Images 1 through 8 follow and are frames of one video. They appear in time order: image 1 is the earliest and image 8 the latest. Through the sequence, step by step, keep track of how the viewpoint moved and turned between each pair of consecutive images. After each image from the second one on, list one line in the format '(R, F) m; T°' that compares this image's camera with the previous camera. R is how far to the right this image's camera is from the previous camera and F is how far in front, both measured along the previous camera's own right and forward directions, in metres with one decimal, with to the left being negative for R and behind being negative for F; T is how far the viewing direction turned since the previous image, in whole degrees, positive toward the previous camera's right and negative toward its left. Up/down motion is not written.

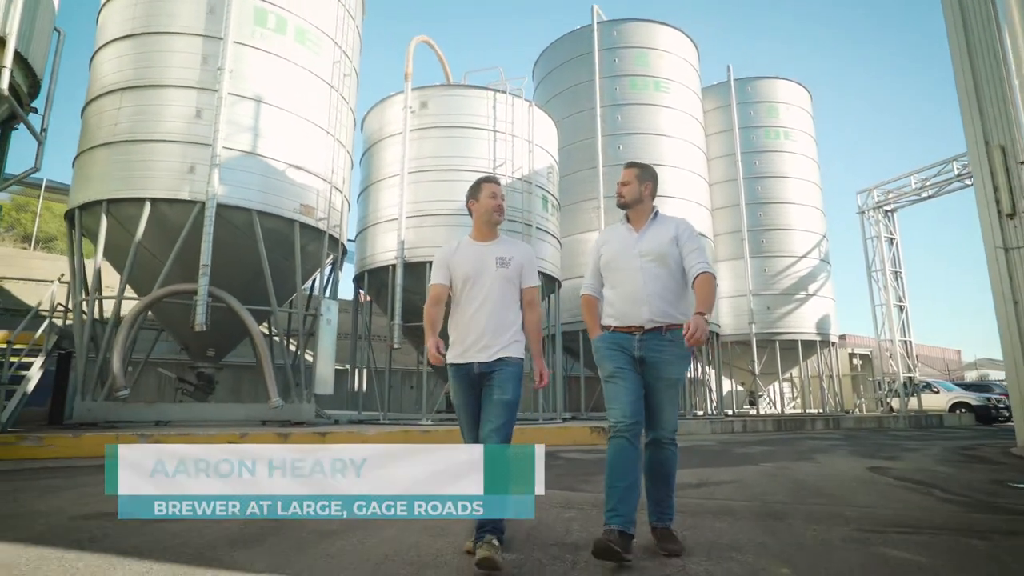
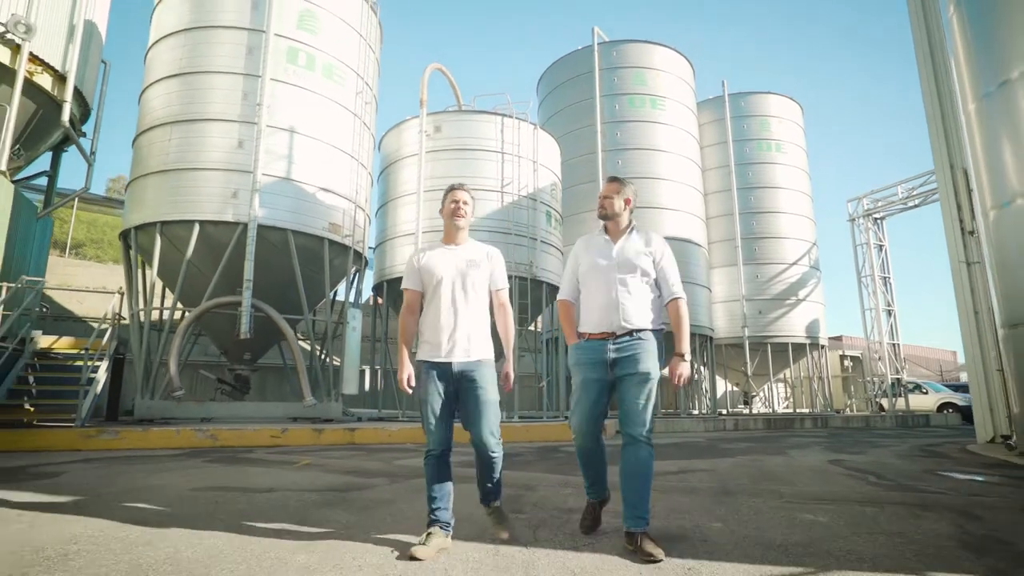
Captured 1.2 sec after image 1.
(-0.1, -1.0) m; 0°
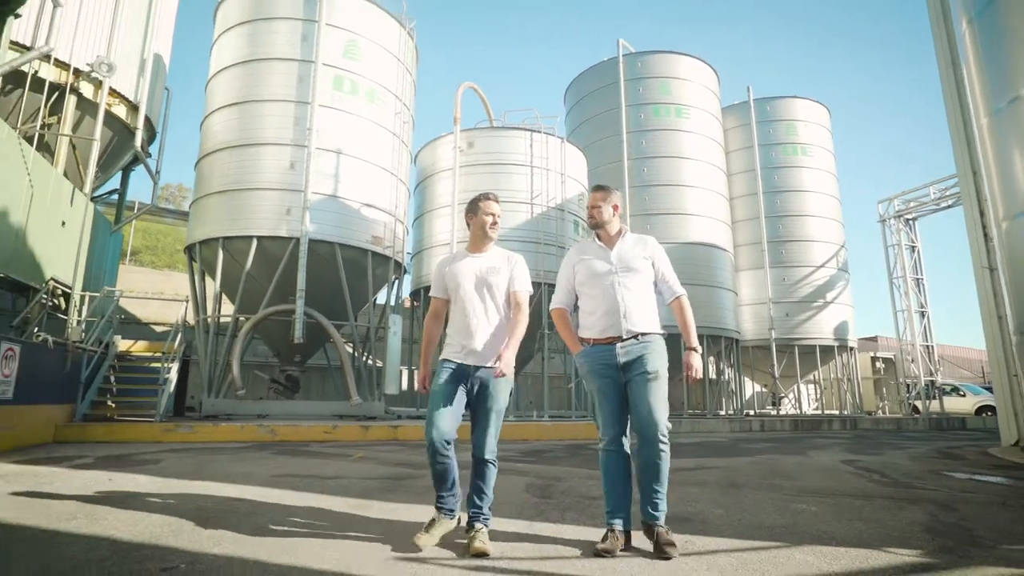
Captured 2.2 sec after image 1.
(0.0, -0.7) m; -3°
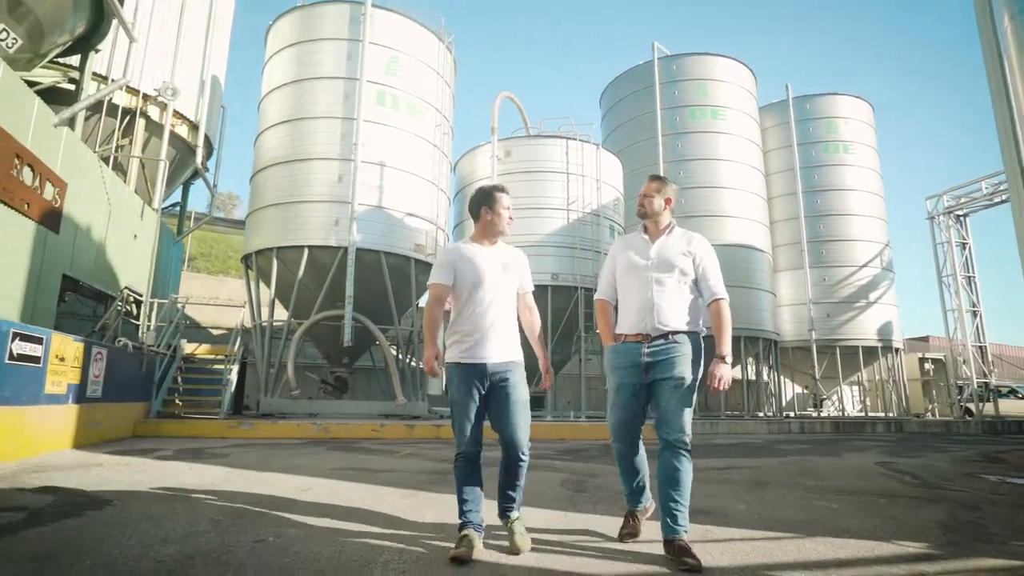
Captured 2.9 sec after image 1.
(0.0, -0.4) m; -4°
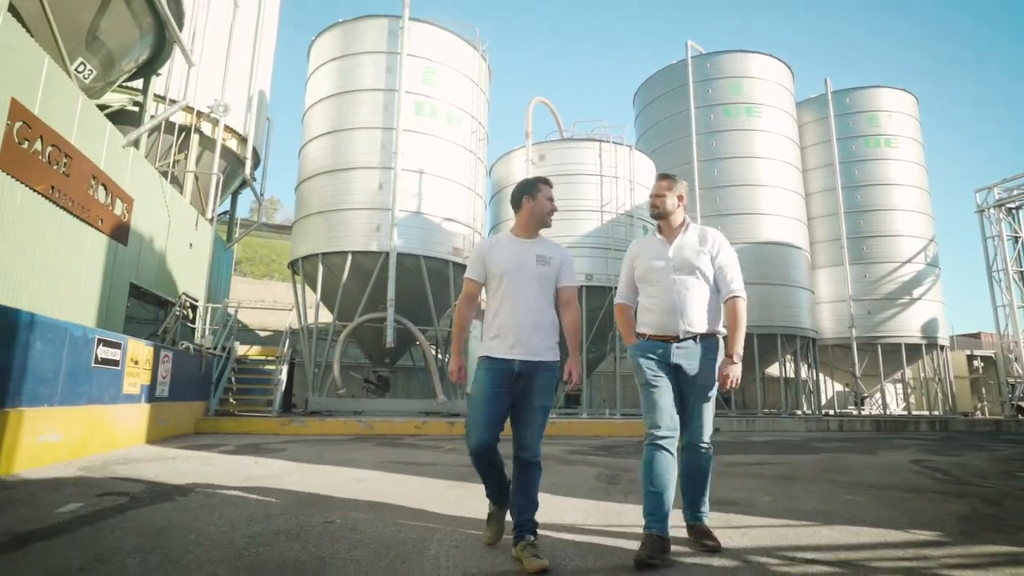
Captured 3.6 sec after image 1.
(0.0, -0.3) m; -3°
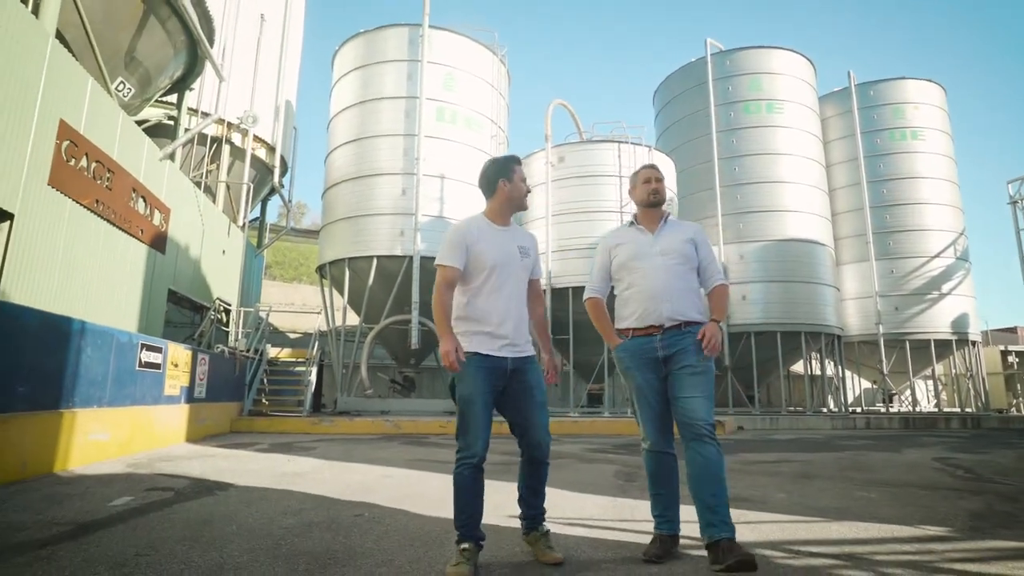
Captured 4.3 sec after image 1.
(0.0, -0.2) m; -2°
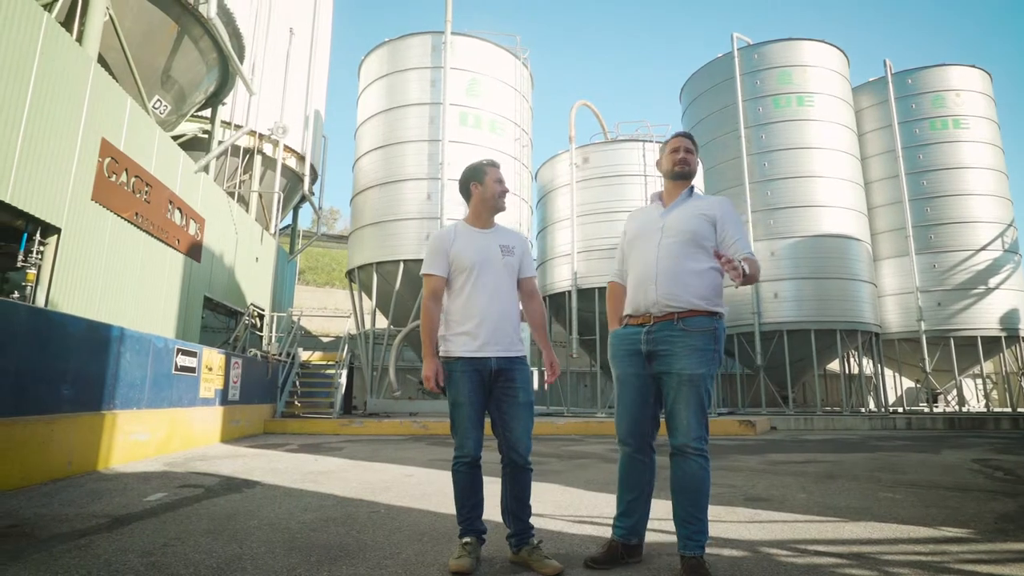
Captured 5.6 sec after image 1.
(+0.2, -0.1) m; -3°
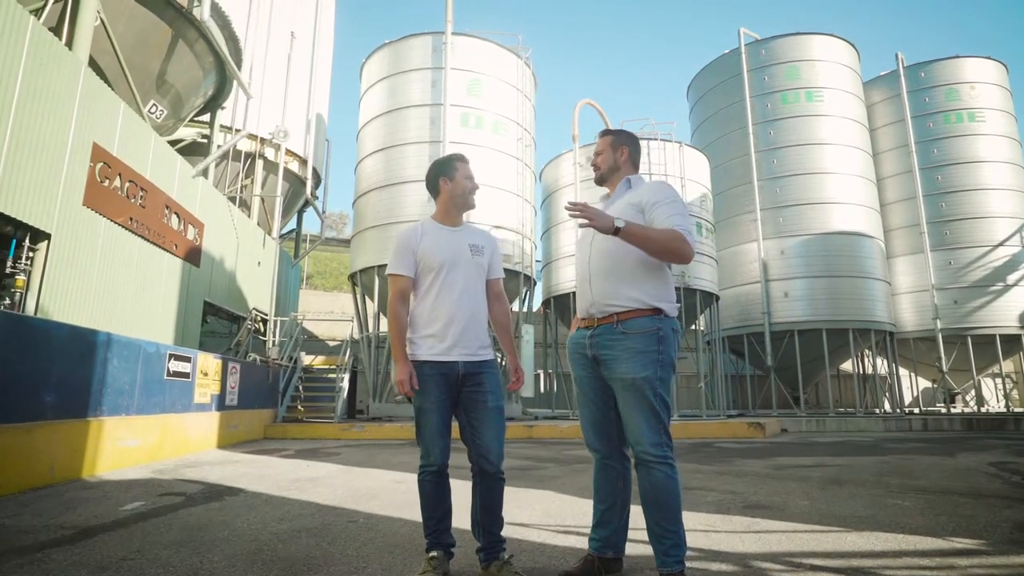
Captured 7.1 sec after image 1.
(+0.2, +0.1) m; -1°
